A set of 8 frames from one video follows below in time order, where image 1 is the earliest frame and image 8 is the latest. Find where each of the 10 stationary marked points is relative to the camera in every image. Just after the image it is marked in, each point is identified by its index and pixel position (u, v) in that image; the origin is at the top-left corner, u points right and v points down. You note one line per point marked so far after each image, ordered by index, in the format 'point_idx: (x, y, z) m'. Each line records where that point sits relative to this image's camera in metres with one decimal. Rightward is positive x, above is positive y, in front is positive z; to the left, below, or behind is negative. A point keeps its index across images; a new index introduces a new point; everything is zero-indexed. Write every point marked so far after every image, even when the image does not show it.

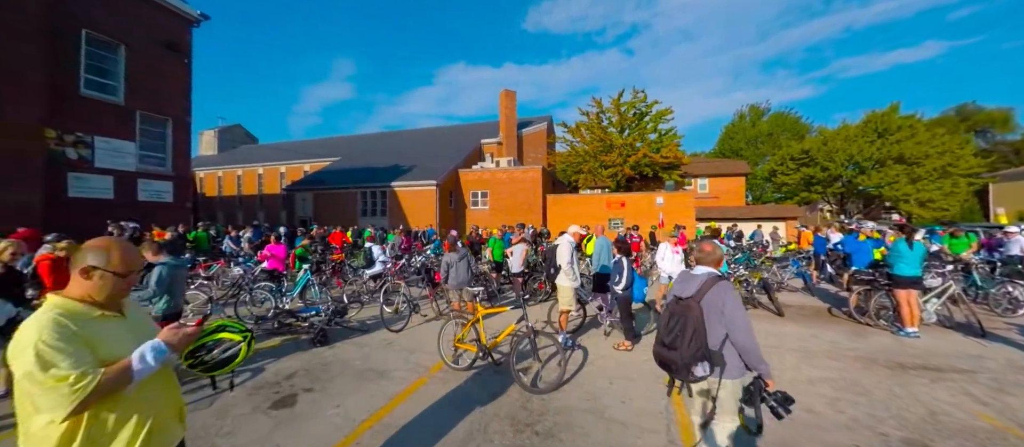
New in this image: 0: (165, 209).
0: (-16.7, +0.7, +17.3) m
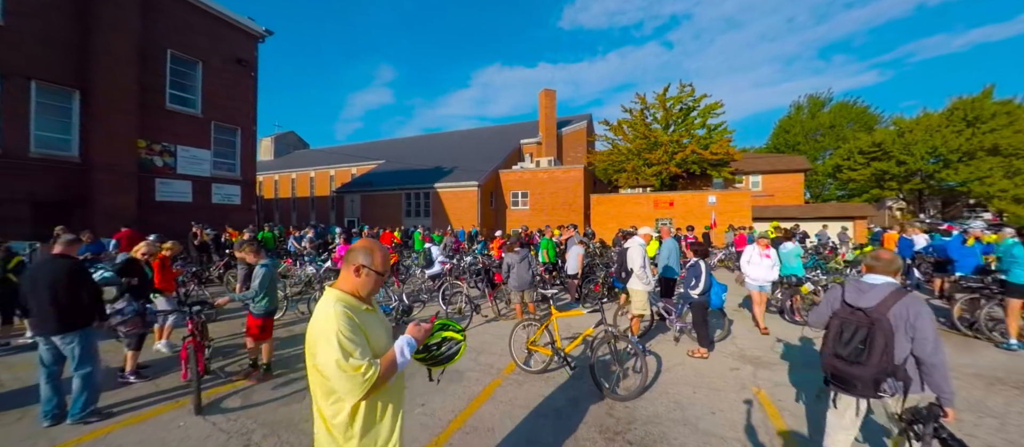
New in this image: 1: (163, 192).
0: (-14.4, +0.7, +18.7) m
1: (-15.8, +1.5, +16.3) m
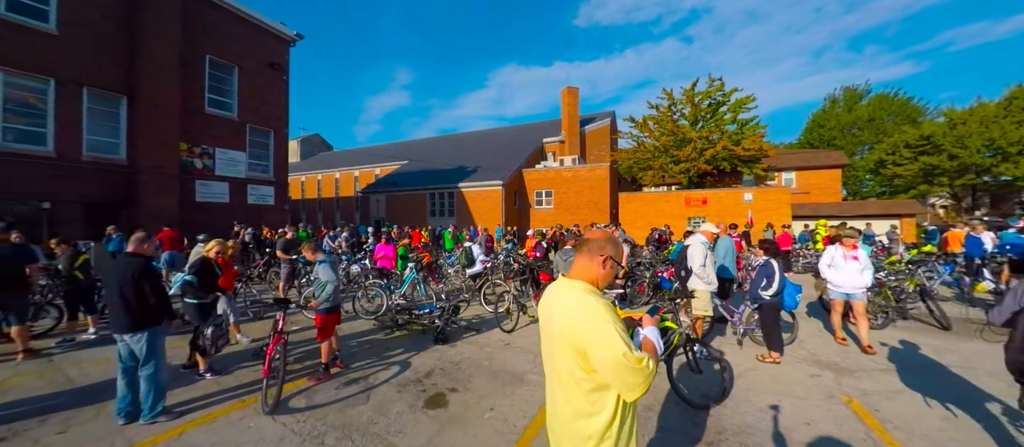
0: (-13.0, +0.7, +19.2) m
1: (-14.4, +1.4, +16.8) m
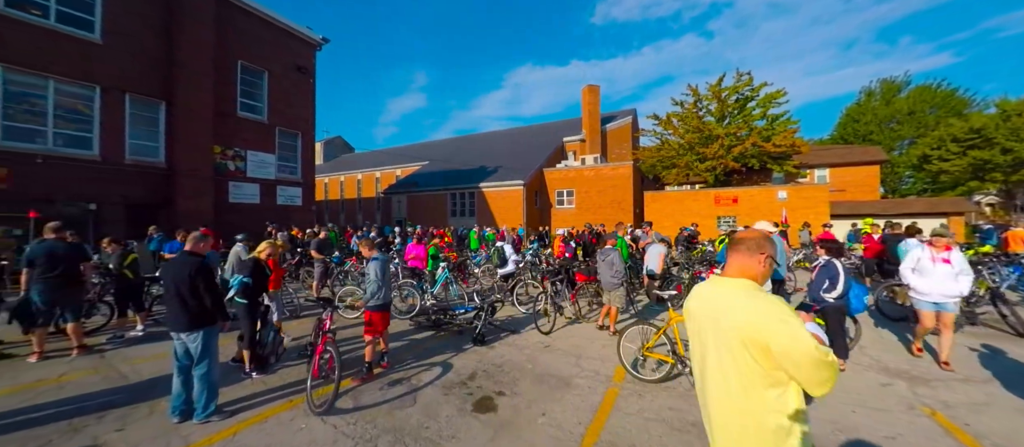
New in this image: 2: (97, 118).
0: (-11.7, +0.7, +19.6) m
1: (-13.3, +1.4, +17.3) m
2: (-15.7, +4.0, +13.6) m
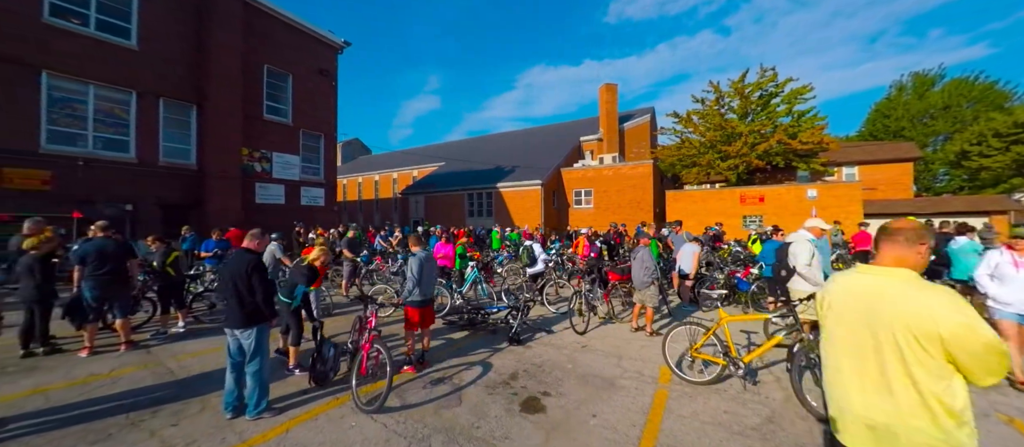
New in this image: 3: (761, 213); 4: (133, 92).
0: (-10.6, +0.7, +19.9) m
1: (-12.3, +1.4, +17.7) m
2: (-14.8, +4.0, +14.1) m
3: (+13.4, +0.5, +19.4) m
4: (-14.8, +5.1, +14.1) m
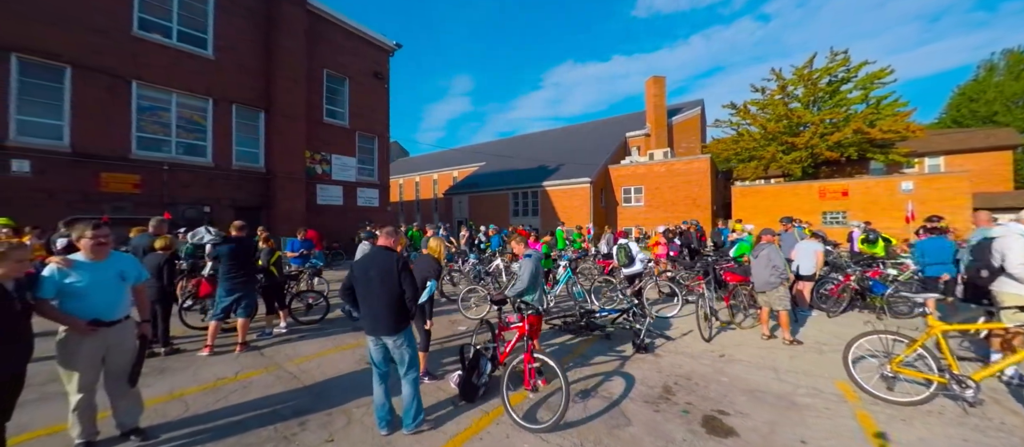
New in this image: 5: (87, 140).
0: (-7.6, +0.6, +20.1) m
1: (-9.5, +1.4, +18.1) m
2: (-12.3, +3.9, +14.7) m
3: (+16.3, +0.7, +17.8) m
4: (-12.3, +5.1, +14.7) m
5: (-14.1, +2.8, +11.9) m
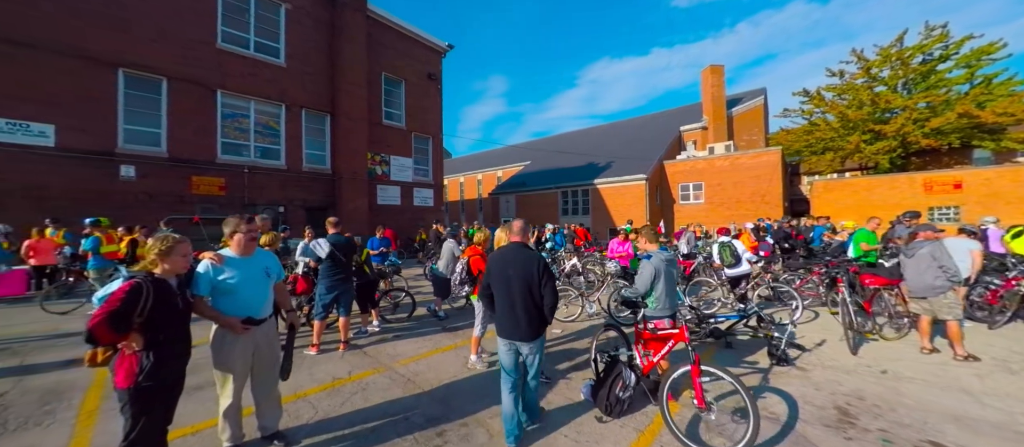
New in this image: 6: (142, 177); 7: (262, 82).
0: (-4.6, +0.7, +20.3) m
1: (-6.6, +1.4, +18.5) m
2: (-9.8, +3.9, +15.4) m
3: (+19.0, +0.9, +15.6) m
4: (-9.8, +5.1, +15.4) m
5: (-11.8, +2.8, +12.8) m
6: (-12.4, +1.5, +12.1) m
7: (-10.3, +5.8, +14.7) m
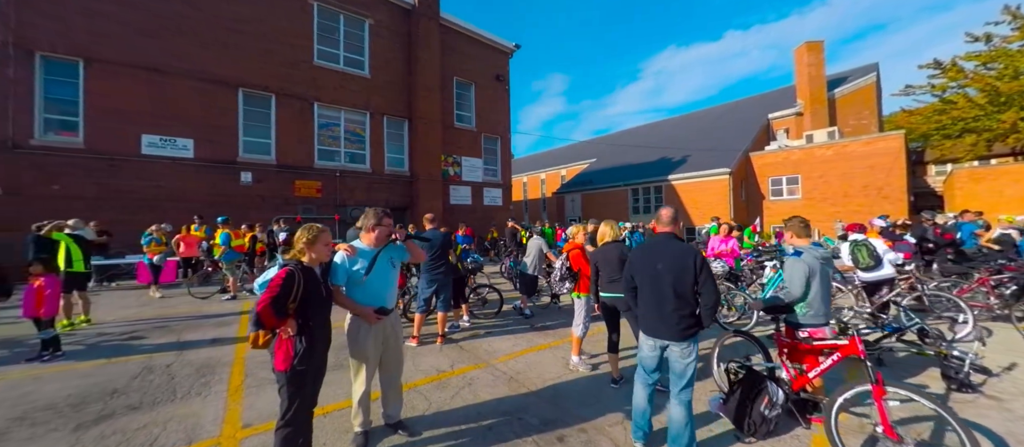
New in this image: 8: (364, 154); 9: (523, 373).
0: (-0.6, +0.7, +20.6) m
1: (-3.0, +1.4, +19.1) m
2: (-6.6, +4.0, +16.5) m
3: (+21.8, +1.0, +12.0) m
4: (-6.6, +5.1, +16.5) m
5: (-9.0, +2.8, +14.4) m
6: (-9.7, +1.6, +13.7) m
7: (-7.2, +5.8, +16.0) m
8: (-6.8, +3.2, +16.5) m
9: (+0.1, -1.9, +4.5) m
